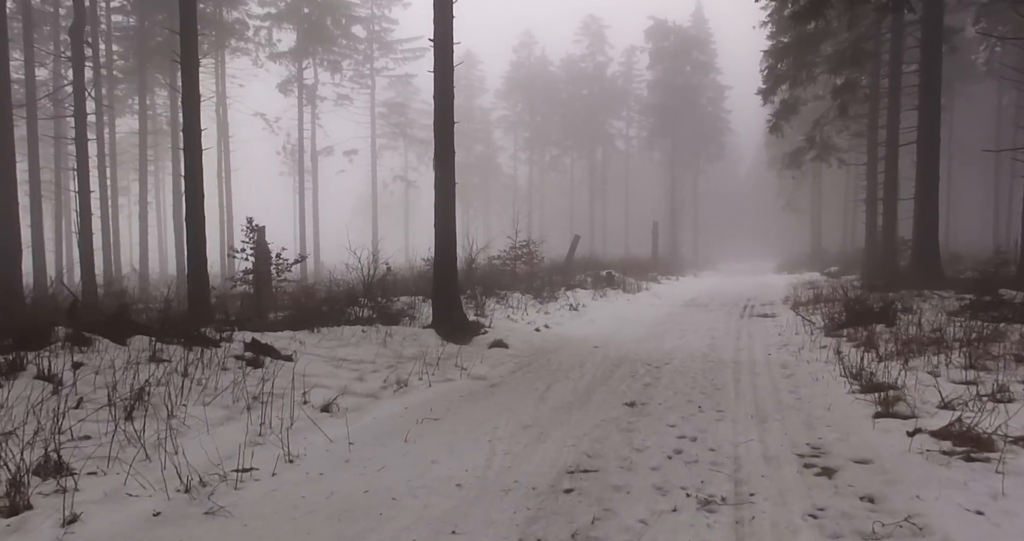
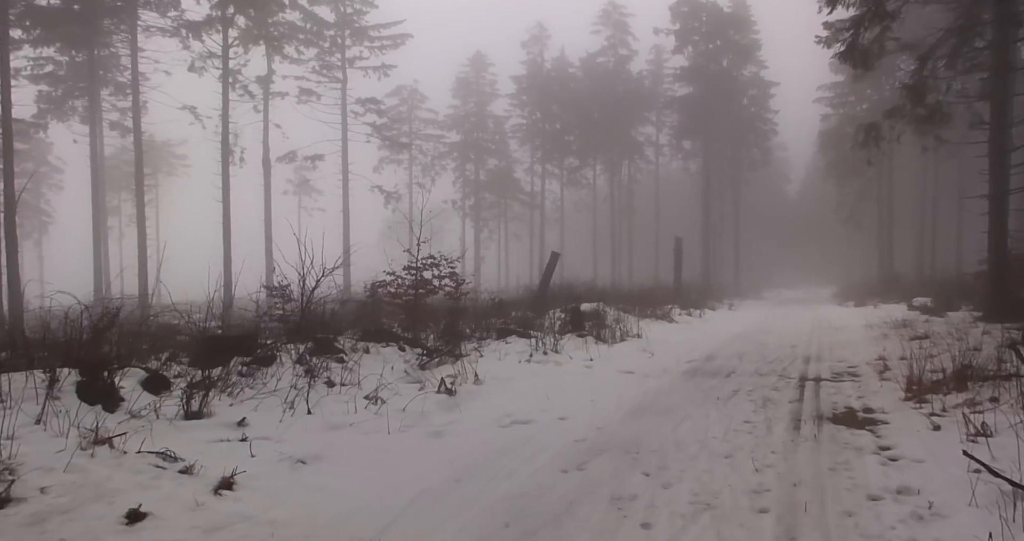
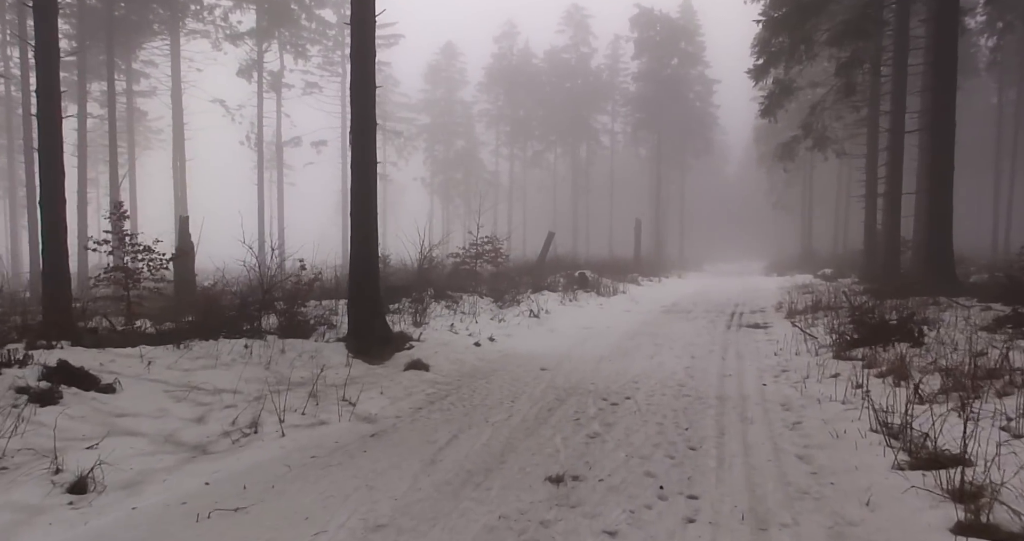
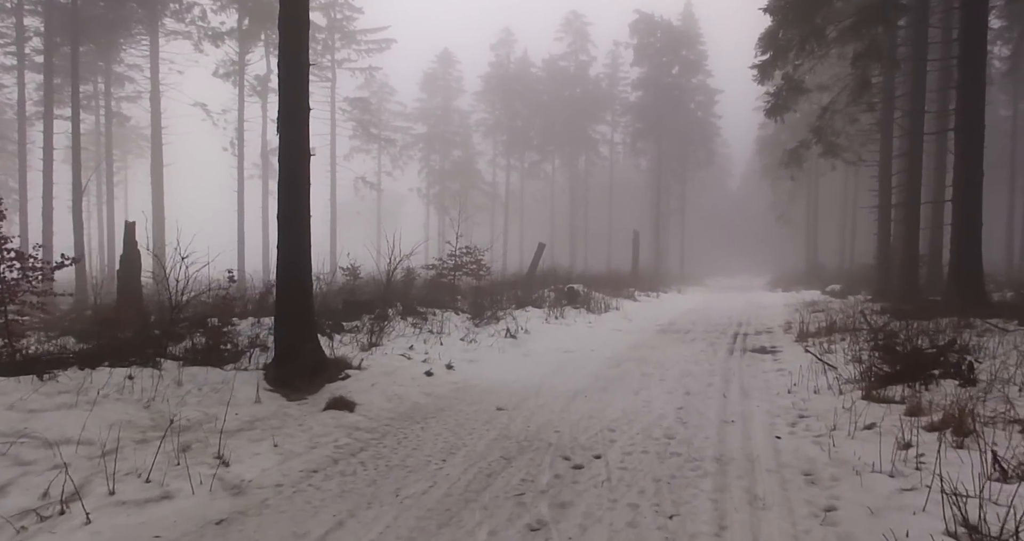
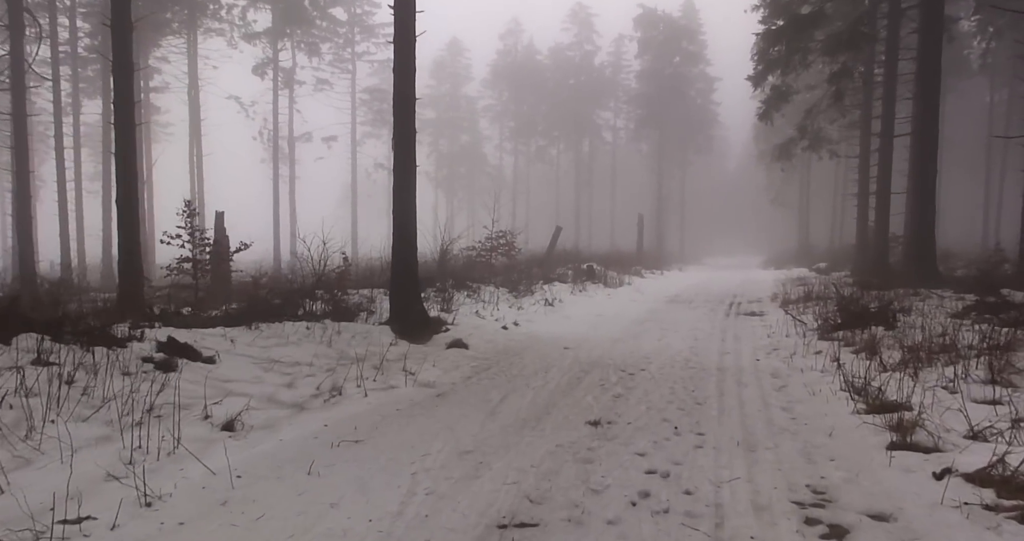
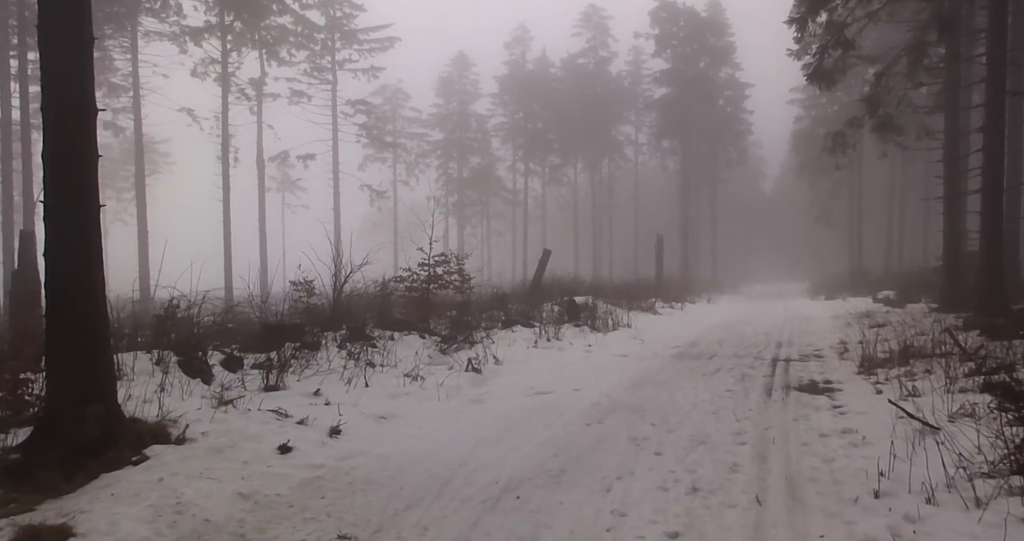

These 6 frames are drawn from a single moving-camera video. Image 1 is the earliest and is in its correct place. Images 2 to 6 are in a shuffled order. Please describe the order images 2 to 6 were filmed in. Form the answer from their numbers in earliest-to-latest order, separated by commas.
5, 3, 4, 6, 2
